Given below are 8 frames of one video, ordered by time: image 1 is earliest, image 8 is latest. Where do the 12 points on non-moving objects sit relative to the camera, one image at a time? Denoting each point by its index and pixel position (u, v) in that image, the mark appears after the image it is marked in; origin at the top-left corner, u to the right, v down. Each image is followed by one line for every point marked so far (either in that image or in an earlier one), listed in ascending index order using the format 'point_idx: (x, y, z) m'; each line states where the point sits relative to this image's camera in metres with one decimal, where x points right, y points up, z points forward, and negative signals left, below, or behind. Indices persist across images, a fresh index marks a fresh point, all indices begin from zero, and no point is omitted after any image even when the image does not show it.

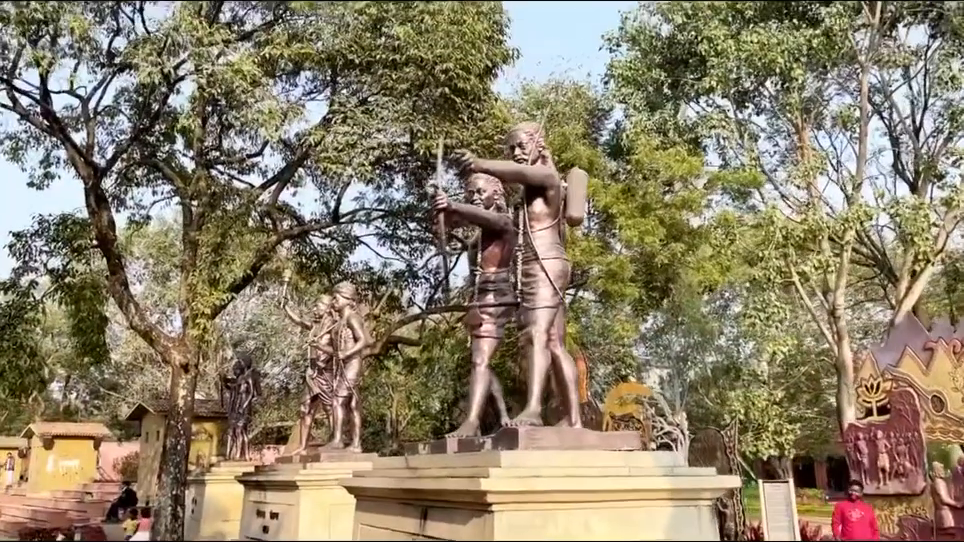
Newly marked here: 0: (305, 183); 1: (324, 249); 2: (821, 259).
0: (-3.7, +1.8, +16.6) m
1: (-3.1, +0.4, +15.8) m
2: (+6.2, +0.2, +14.7) m
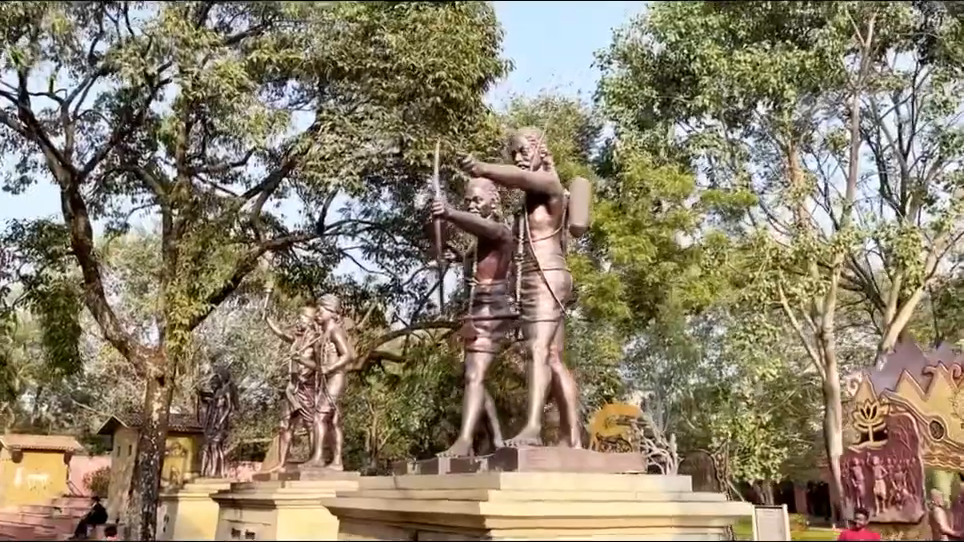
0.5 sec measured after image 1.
0: (-3.9, +1.5, +16.2) m
1: (-3.4, +0.2, +15.5) m
2: (+6.0, -0.2, +14.5) m
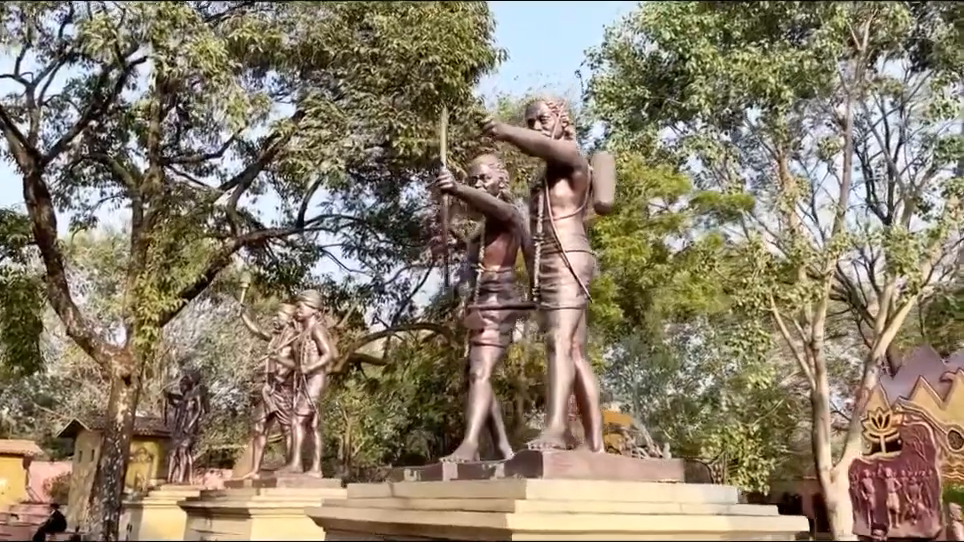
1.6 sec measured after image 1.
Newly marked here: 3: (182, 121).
0: (-4.2, +1.5, +15.6) m
1: (-3.7, +0.2, +14.8) m
2: (+5.8, -0.3, +14.2) m
3: (-5.4, +2.7, +14.4) m
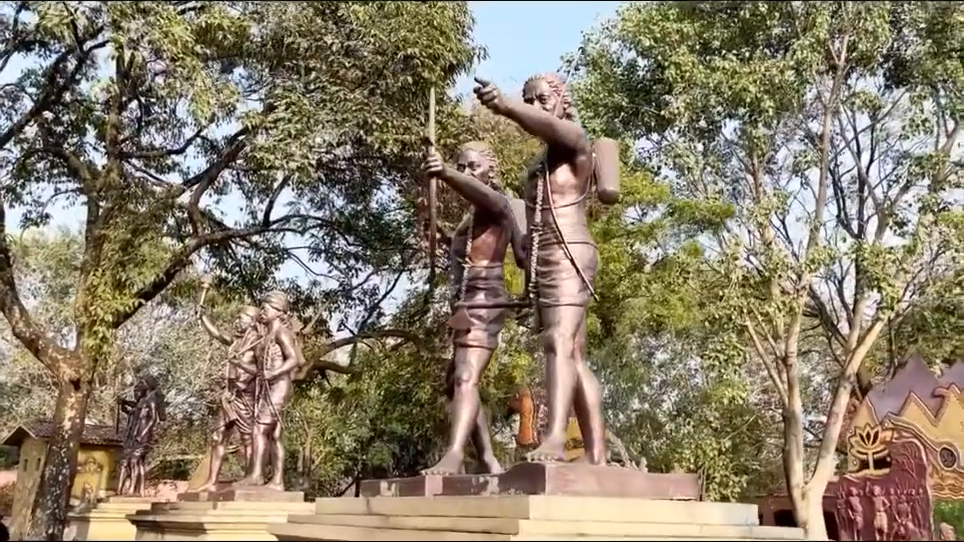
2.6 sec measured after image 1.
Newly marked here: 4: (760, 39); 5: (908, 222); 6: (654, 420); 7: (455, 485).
0: (-4.7, +1.5, +15.0) m
1: (-4.2, +0.2, +14.2) m
2: (+5.3, -0.5, +14.0) m
3: (-5.8, +2.7, +13.7) m
4: (+5.0, +4.2, +14.6) m
5: (+7.8, +0.9, +14.7) m
6: (+3.5, -3.1, +16.7) m
7: (-0.1, -1.1, +4.1) m
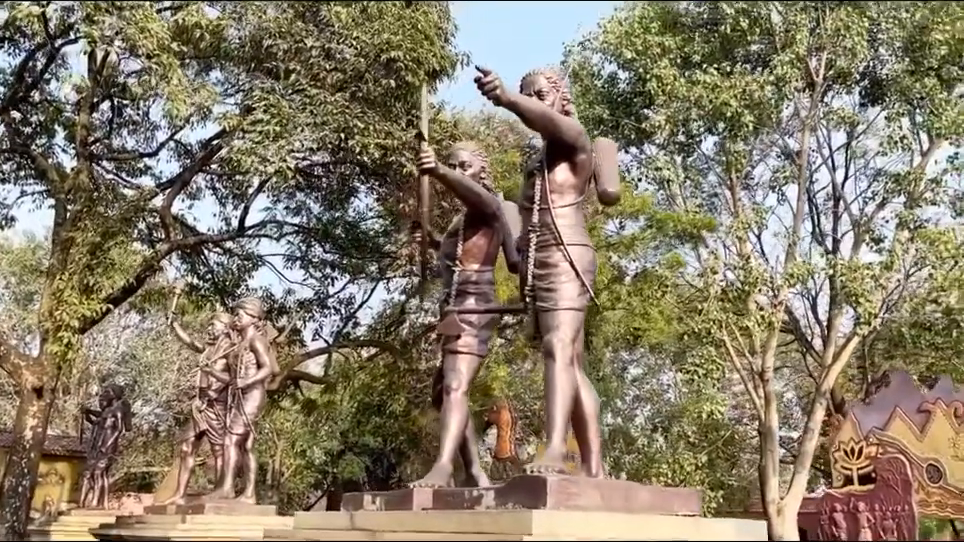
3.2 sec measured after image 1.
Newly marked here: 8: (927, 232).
0: (-5.1, +1.4, +14.6) m
1: (-4.5, +0.1, +13.9) m
2: (+4.9, -0.8, +14.0) m
3: (-6.1, +2.6, +13.4) m
4: (+4.7, +4.0, +14.7) m
5: (+7.4, +0.6, +14.8) m
6: (+3.0, -3.4, +16.5) m
7: (-0.2, -1.1, +3.9) m
8: (+7.0, +0.6, +12.7) m
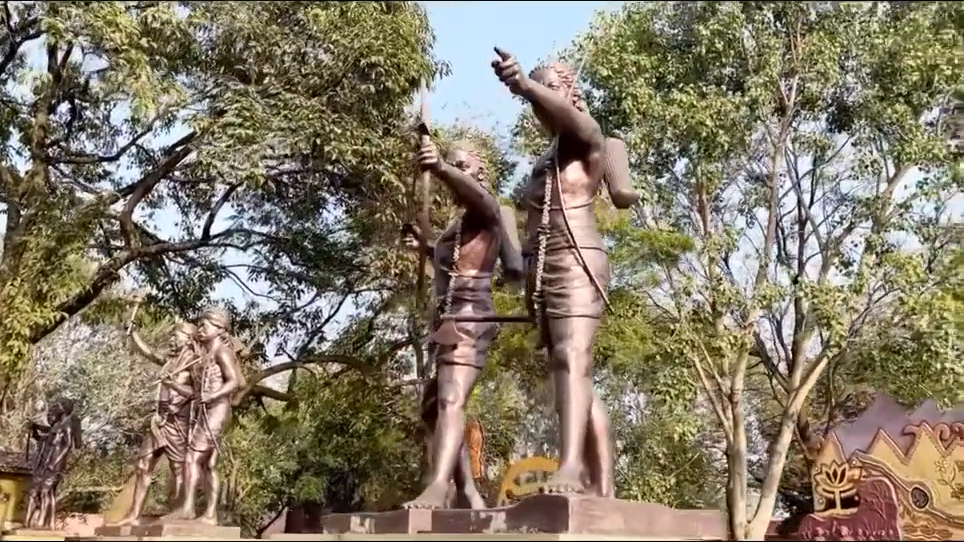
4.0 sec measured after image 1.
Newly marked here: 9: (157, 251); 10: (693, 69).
0: (-5.6, +1.2, +14.1) m
1: (-5.0, -0.1, +13.4) m
2: (+4.4, -1.1, +13.9) m
3: (-6.5, +2.4, +12.9) m
4: (+4.2, +3.6, +14.8) m
5: (+6.9, +0.2, +14.9) m
6: (+2.3, -3.8, +16.3) m
7: (-0.2, -1.1, +3.6) m
8: (+6.6, +0.2, +12.8) m
9: (-5.0, +0.3, +12.5) m
10: (+3.8, +3.7, +14.7) m
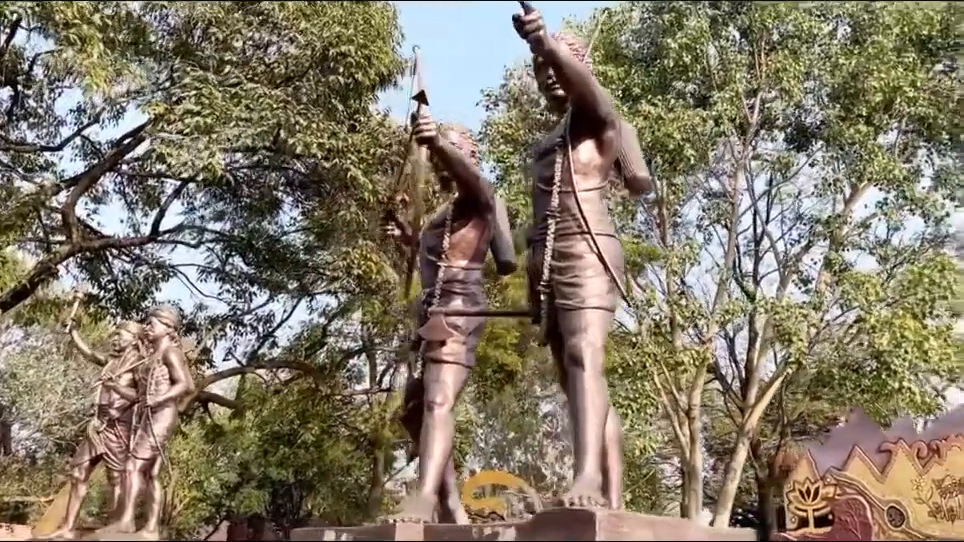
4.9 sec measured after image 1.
0: (-6.2, +1.2, +13.4) m
1: (-5.6, -0.1, +12.7) m
2: (+3.7, -1.4, +13.8) m
3: (-7.0, +2.5, +12.1) m
4: (+3.6, +3.3, +14.7) m
5: (+6.1, -0.2, +14.9) m
6: (+1.4, -4.0, +16.0) m
7: (-0.2, -1.0, +3.2) m
8: (+5.9, -0.1, +12.9) m
9: (-5.6, +0.4, +11.8) m
10: (+3.2, +3.4, +14.6) m
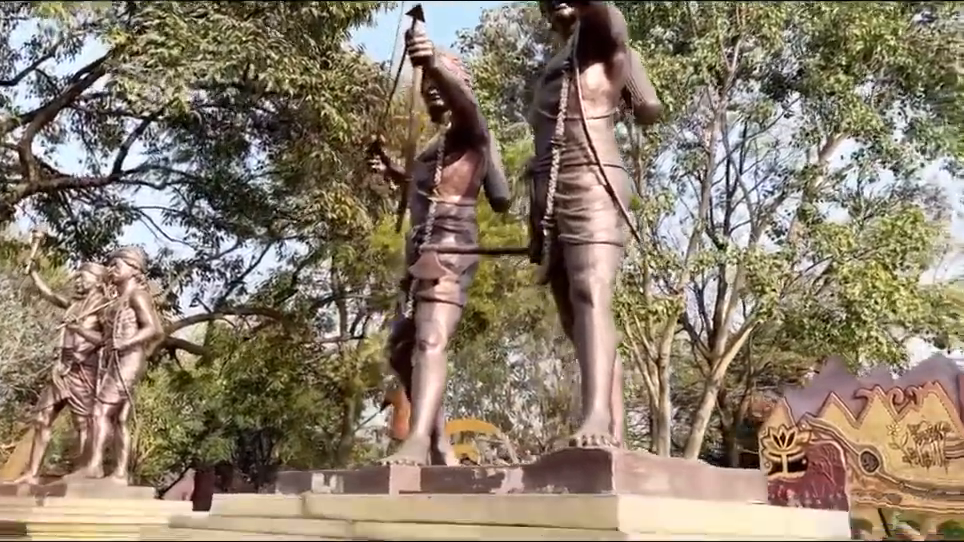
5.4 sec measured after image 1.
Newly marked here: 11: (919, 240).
0: (-6.6, +2.2, +12.9) m
1: (-6.0, +0.8, +12.2) m
2: (+3.2, -0.5, +13.8) m
3: (-7.4, +3.4, +11.5) m
4: (+3.1, +4.2, +14.4) m
5: (+5.6, +0.7, +15.0) m
6: (+0.8, -3.0, +16.1) m
7: (-0.2, -0.8, +3.0) m
8: (+5.5, +0.7, +12.9) m
9: (-6.0, +1.2, +11.3) m
10: (+2.8, +4.3, +14.3) m
11: (+6.8, +0.5, +12.5) m
